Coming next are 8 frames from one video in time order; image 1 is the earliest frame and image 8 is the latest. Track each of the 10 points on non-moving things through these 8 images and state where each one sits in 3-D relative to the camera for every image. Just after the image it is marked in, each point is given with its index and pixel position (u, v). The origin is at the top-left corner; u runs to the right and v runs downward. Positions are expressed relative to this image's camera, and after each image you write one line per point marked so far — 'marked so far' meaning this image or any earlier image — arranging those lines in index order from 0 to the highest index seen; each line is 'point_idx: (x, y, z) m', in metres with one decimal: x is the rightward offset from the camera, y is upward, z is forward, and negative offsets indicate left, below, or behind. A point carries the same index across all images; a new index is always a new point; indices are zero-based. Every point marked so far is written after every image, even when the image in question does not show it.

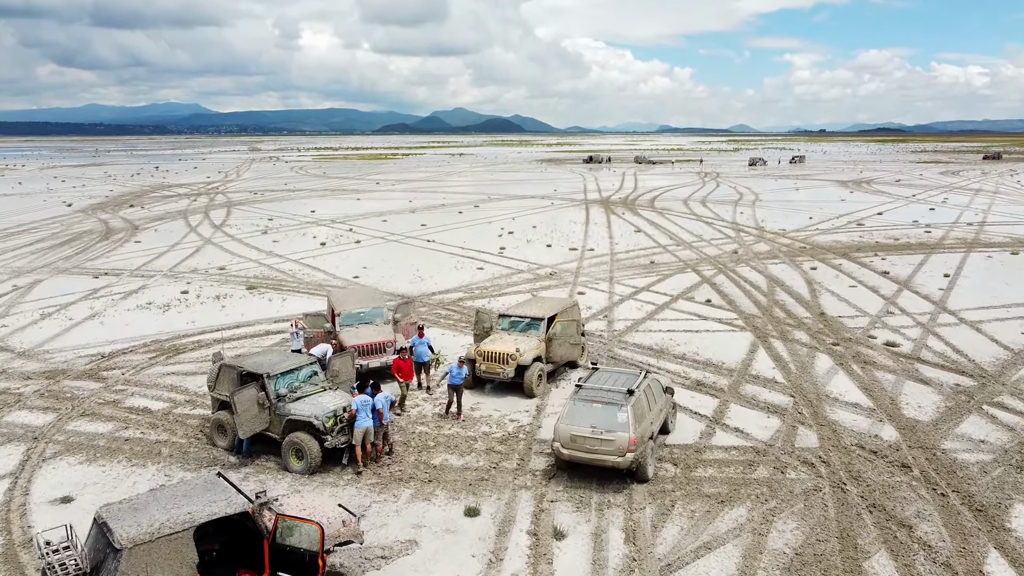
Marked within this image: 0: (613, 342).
0: (+2.2, -1.2, +17.9) m
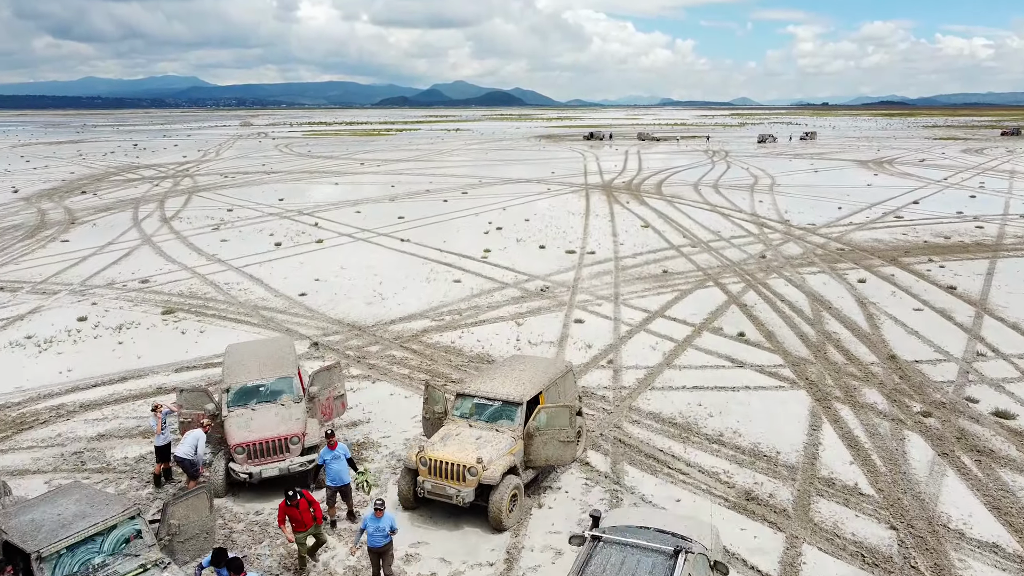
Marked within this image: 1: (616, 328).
0: (+1.7, -2.0, +13.1) m
1: (+2.3, -0.9, +18.2) m
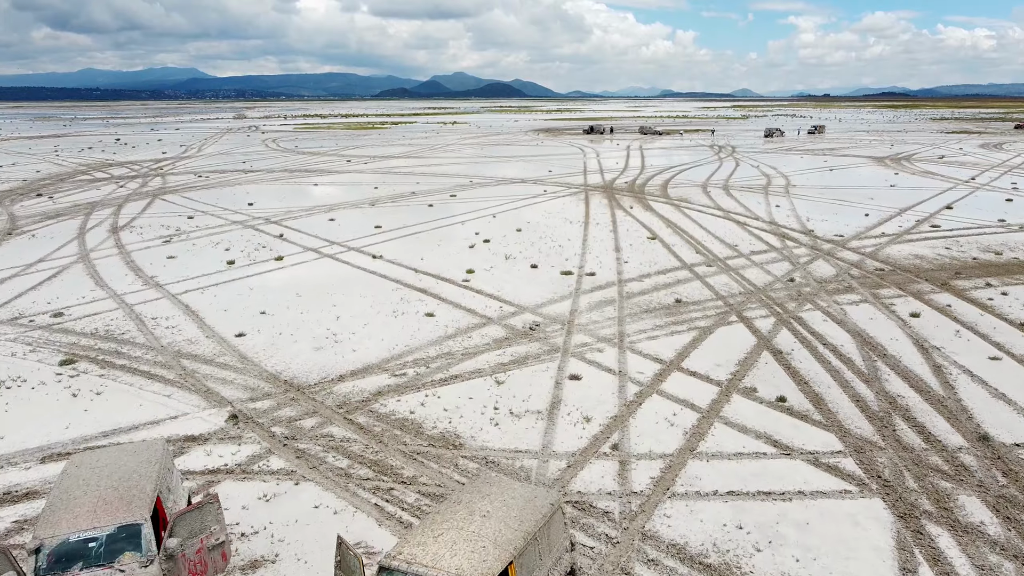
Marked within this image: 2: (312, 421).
0: (+1.4, -2.9, +9.4) m
1: (+1.9, -1.8, +14.4) m
2: (-3.2, -2.1, +13.0) m
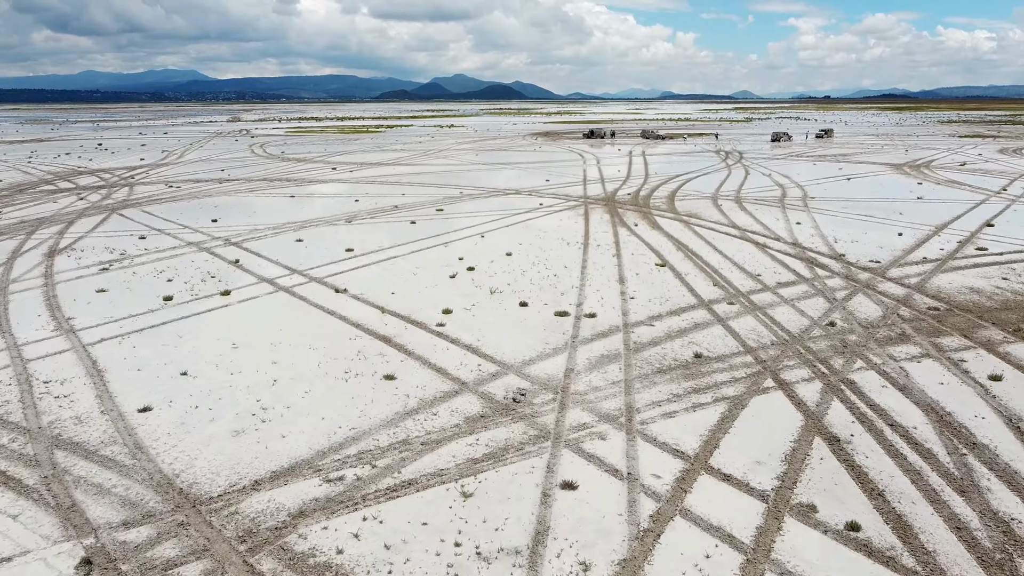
0: (+1.0, -3.9, +5.6) m
1: (+1.6, -2.8, +10.6) m
2: (-3.6, -3.1, +9.2) m
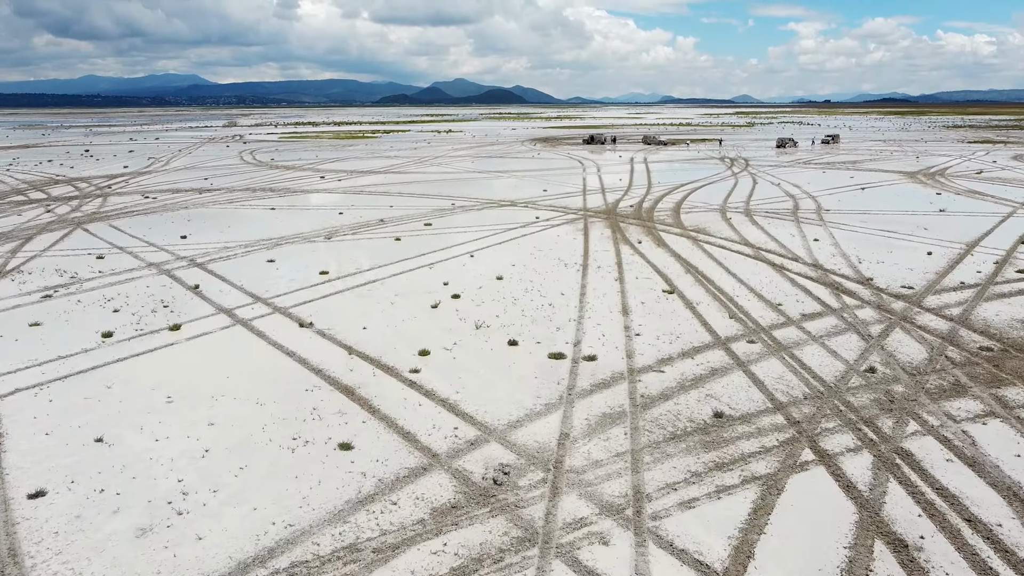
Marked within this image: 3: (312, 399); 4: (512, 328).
0: (+0.7, -4.7, +2.9) m
1: (+1.3, -3.5, +7.9) m
2: (-3.8, -3.9, +6.5) m
3: (-3.6, -2.0, +14.8) m
4: (0.0, -0.9, +19.2) m
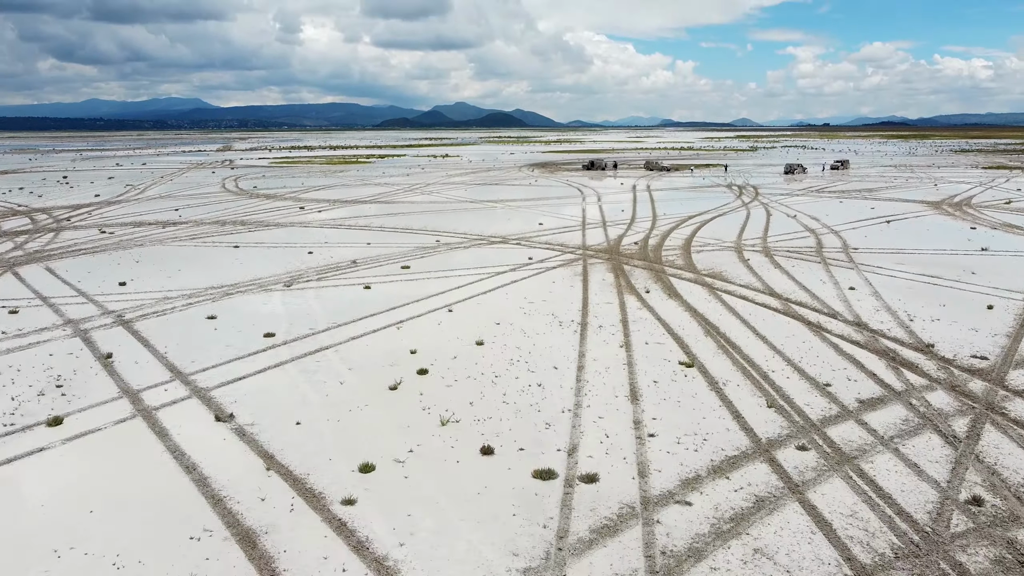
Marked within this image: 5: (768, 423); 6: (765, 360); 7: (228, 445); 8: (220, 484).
0: (+0.3, -5.7, -1.6) m
1: (+0.8, -4.8, +3.5) m
2: (-4.3, -5.1, +2.0) m
3: (-4.1, -3.4, +10.4) m
4: (-0.4, -2.5, +14.8) m
5: (+4.7, -2.4, +14.8) m
6: (+5.8, -1.6, +18.7) m
7: (-4.9, -2.7, +14.2) m
8: (-4.5, -3.0, +12.7) m
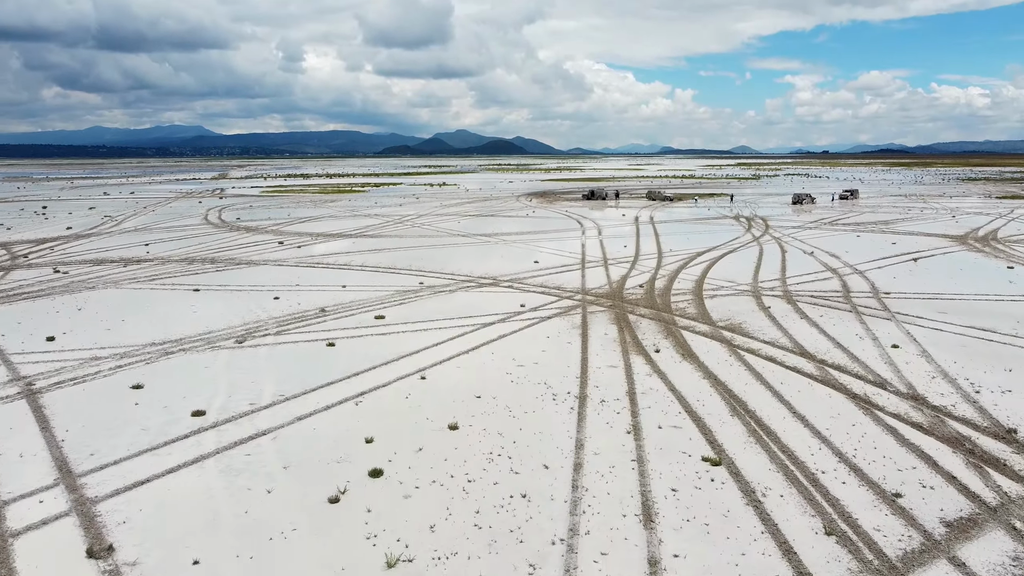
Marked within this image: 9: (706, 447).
0: (-0.1, -6.4, -5.6) m
1: (+0.5, -5.6, -0.5) m
2: (-4.7, -5.9, -2.0) m
3: (-4.4, -4.5, +6.4) m
4: (-0.8, -3.7, +10.9) m
5: (+4.3, -3.6, +10.8) m
6: (+5.4, -3.0, +14.8) m
7: (-5.3, -3.9, +10.3) m
8: (-4.9, -4.2, +8.7) m
9: (+3.6, -2.9, +15.3) m
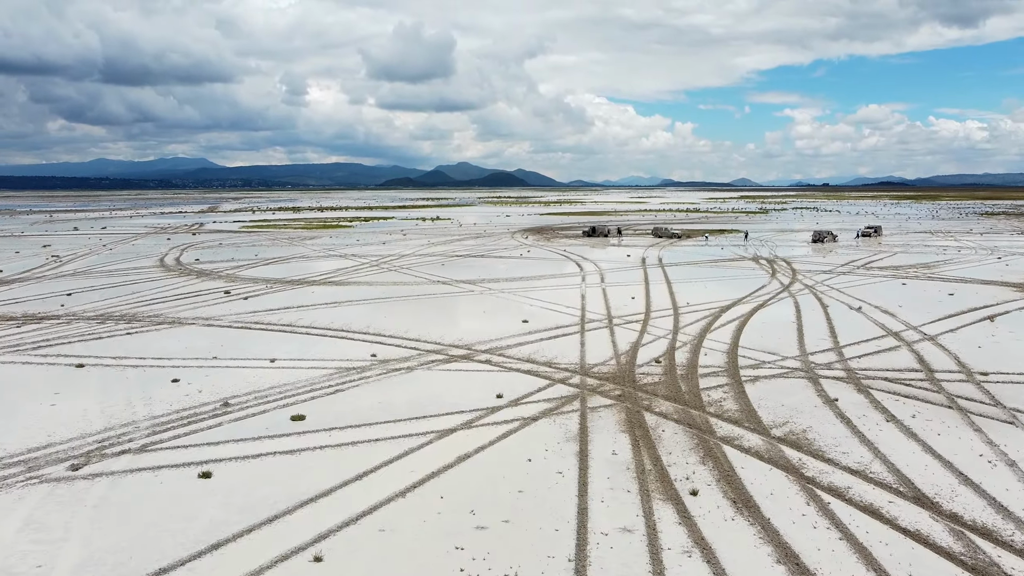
0: (-0.9, -7.3, -13.6) m
1: (-0.3, -6.7, -8.5) m
2: (-5.4, -6.9, -9.9) m
3: (-5.2, -5.9, -1.5) m
4: (-1.6, -5.2, +3.0) m
5: (+3.5, -5.2, +2.9) m
6: (+4.7, -4.7, +6.9) m
7: (-6.1, -5.4, +2.4) m
8: (-5.6, -5.6, +0.8) m
9: (+2.9, -4.6, +7.4) m
